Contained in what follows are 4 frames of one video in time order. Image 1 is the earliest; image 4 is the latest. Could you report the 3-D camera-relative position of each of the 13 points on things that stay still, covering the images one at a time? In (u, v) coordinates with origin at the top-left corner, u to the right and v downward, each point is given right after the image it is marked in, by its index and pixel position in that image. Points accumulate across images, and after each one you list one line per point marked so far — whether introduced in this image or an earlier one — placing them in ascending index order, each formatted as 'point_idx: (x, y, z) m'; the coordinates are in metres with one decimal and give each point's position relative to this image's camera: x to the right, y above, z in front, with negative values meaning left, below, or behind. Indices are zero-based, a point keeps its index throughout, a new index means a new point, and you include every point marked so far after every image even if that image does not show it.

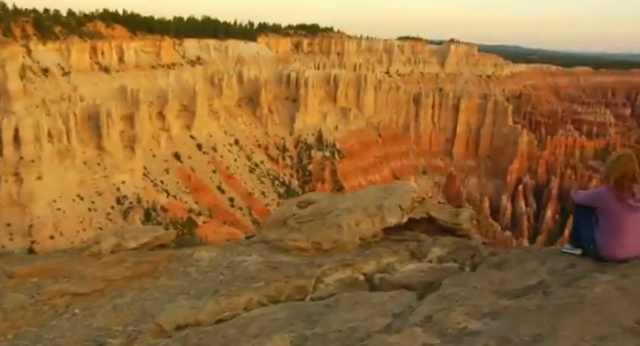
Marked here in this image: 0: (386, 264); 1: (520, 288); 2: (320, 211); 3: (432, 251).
0: (+0.7, -0.9, +5.2) m
1: (+1.4, -0.8, +3.7) m
2: (0.0, -0.5, +6.1) m
3: (+1.3, -0.9, +5.7) m
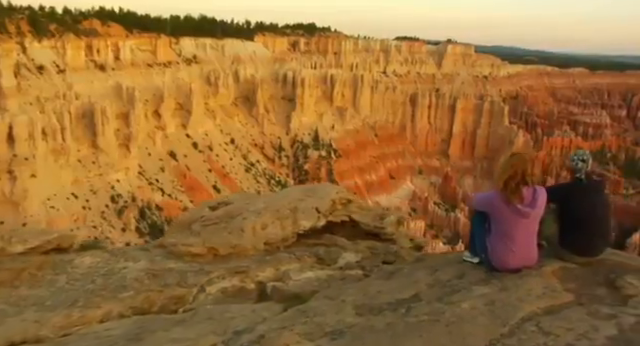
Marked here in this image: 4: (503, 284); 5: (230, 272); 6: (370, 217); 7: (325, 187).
0: (-0.3, -0.9, +4.8) m
1: (+0.4, -0.8, +3.3) m
2: (-1.0, -0.5, +5.7) m
3: (+0.3, -0.9, +5.3) m
4: (+1.2, -0.8, +3.5) m
5: (-0.8, -0.9, +4.6) m
6: (+0.6, -0.6, +6.4) m
7: (+0.1, -0.2, +6.5) m
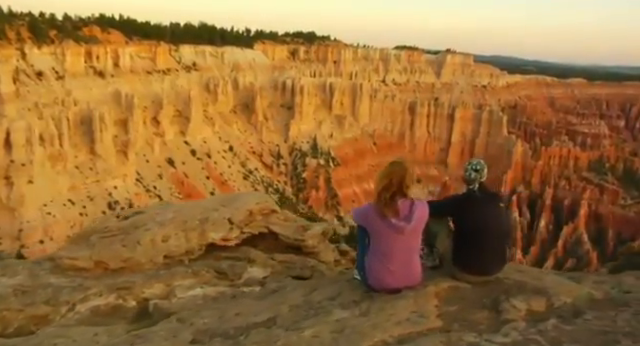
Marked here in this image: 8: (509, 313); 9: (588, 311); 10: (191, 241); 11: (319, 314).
0: (-1.3, -1.0, +4.4) m
1: (-0.5, -0.9, +3.0) m
2: (-2.0, -0.5, +5.4) m
3: (-0.7, -1.0, +5.0) m
4: (+0.3, -0.8, +3.1) m
5: (-1.8, -1.0, +4.3) m
6: (-0.3, -0.7, +6.0) m
7: (-0.9, -0.3, +6.1) m
8: (+1.2, -0.9, +3.2) m
9: (+1.8, -0.9, +3.4) m
10: (-1.3, -0.7, +5.2) m
11: (0.0, -0.8, +3.1) m
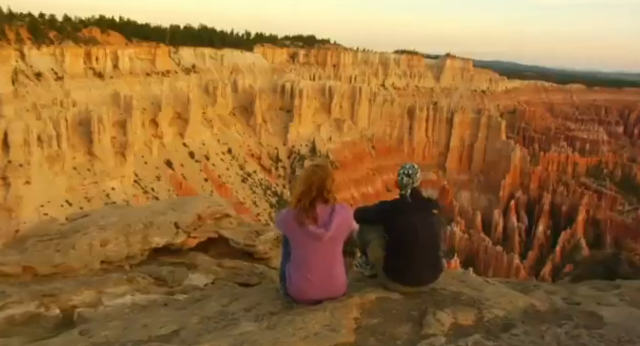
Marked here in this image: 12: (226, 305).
0: (-1.8, -1.0, +4.2) m
1: (-1.0, -0.9, +2.8) m
2: (-2.5, -0.6, +5.2) m
3: (-1.2, -1.0, +4.8) m
4: (-0.2, -0.8, +2.9) m
5: (-2.3, -1.0, +4.1) m
6: (-0.9, -0.7, +5.8) m
7: (-1.4, -0.3, +5.9) m
8: (+0.6, -0.9, +3.0) m
9: (+1.2, -0.9, +3.2) m
10: (-1.9, -0.7, +5.0) m
11: (-0.5, -0.9, +2.9) m
12: (-0.6, -0.9, +3.4) m
